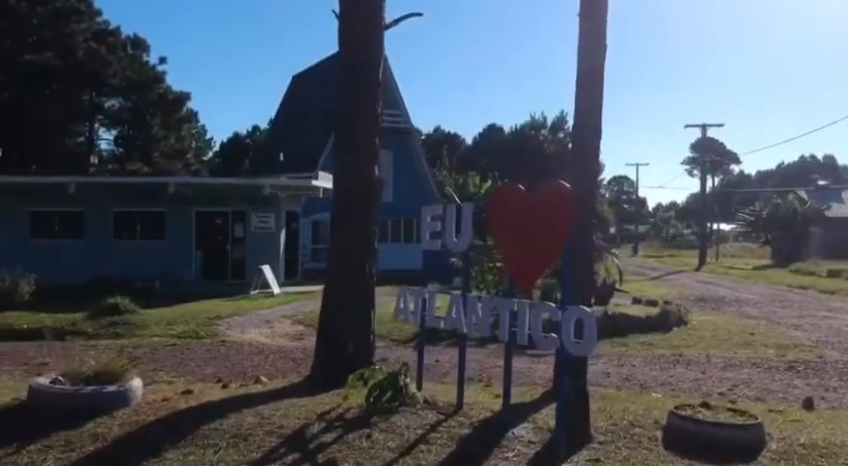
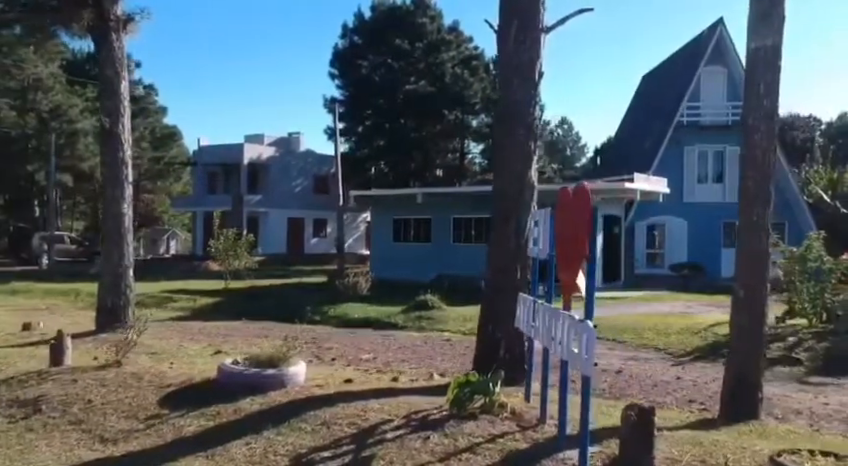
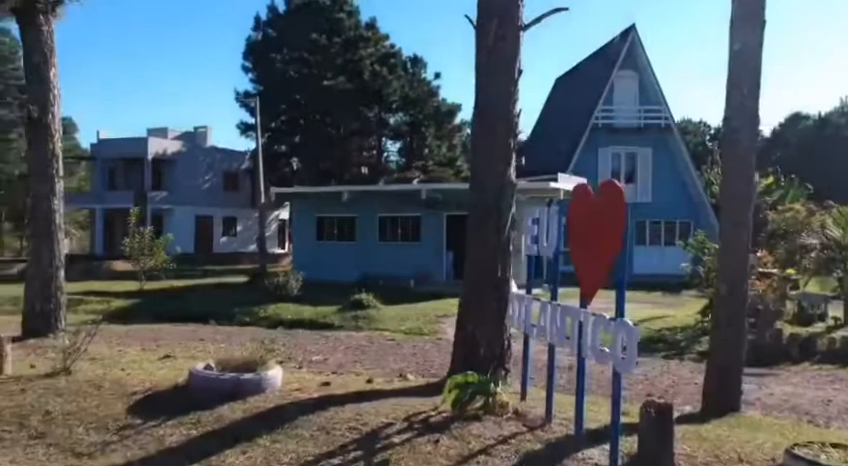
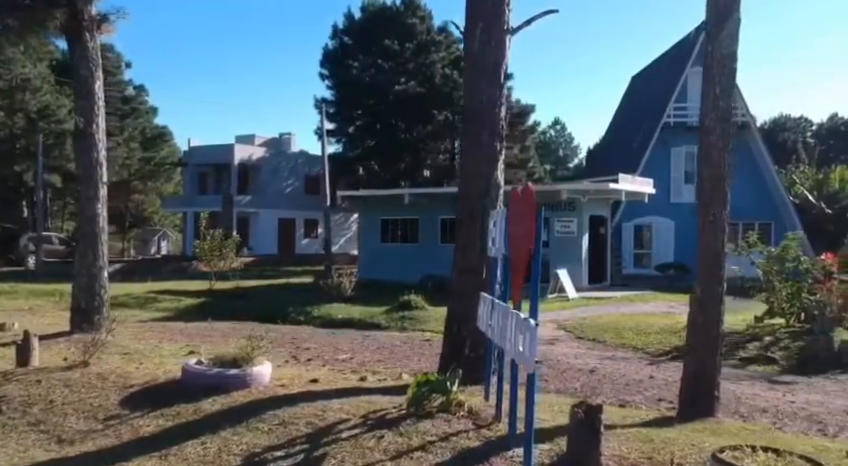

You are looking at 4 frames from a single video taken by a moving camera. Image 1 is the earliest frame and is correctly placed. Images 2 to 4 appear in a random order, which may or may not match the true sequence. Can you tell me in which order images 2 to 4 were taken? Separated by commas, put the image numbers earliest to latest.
3, 2, 4
